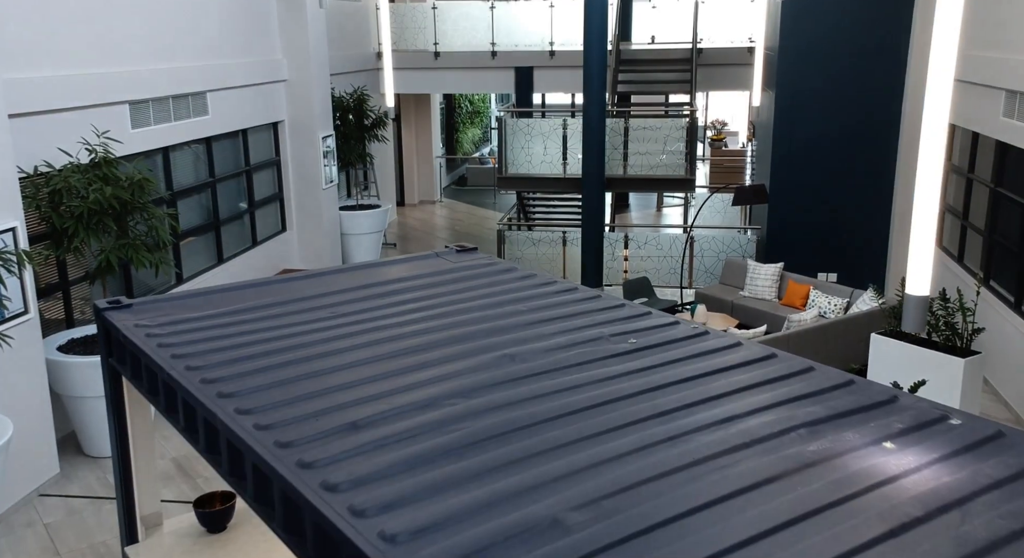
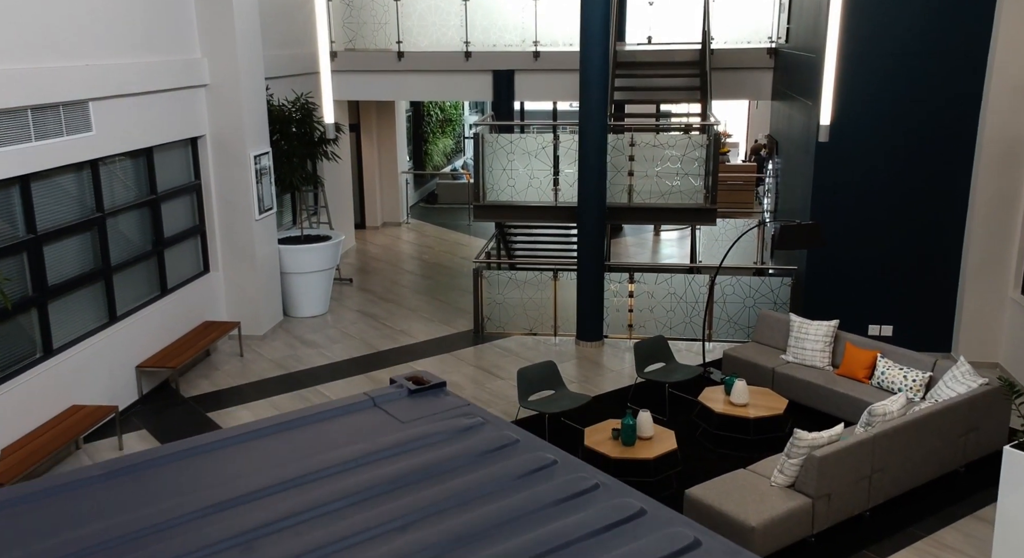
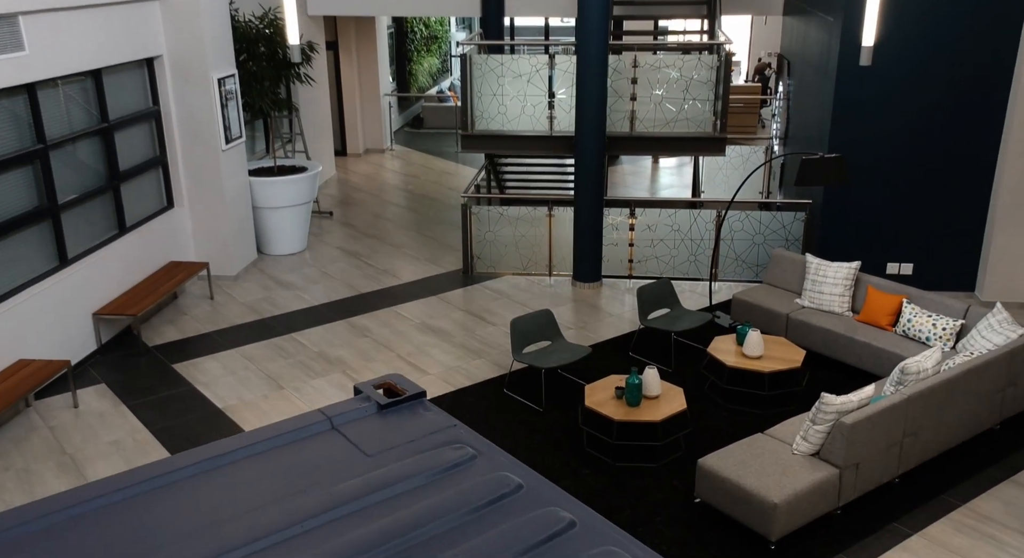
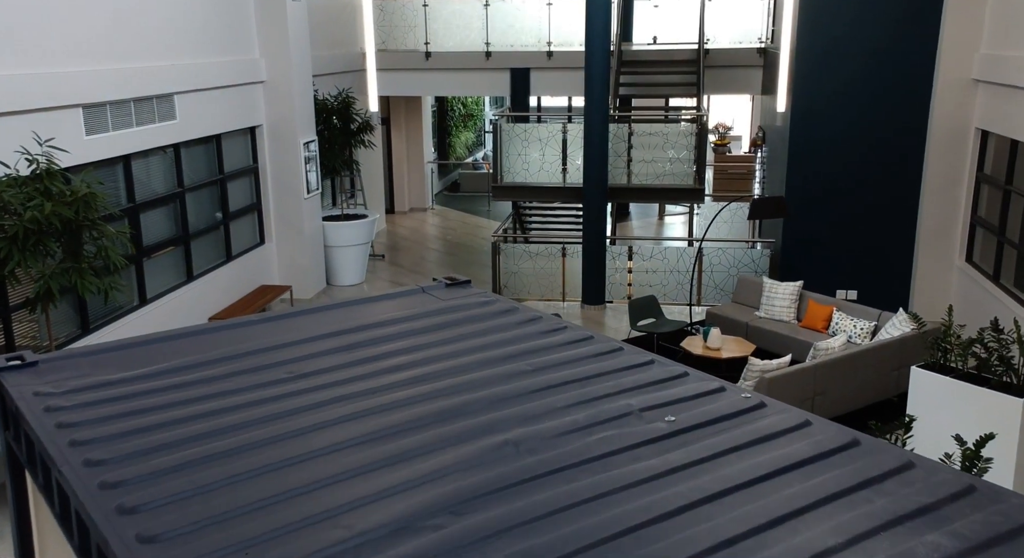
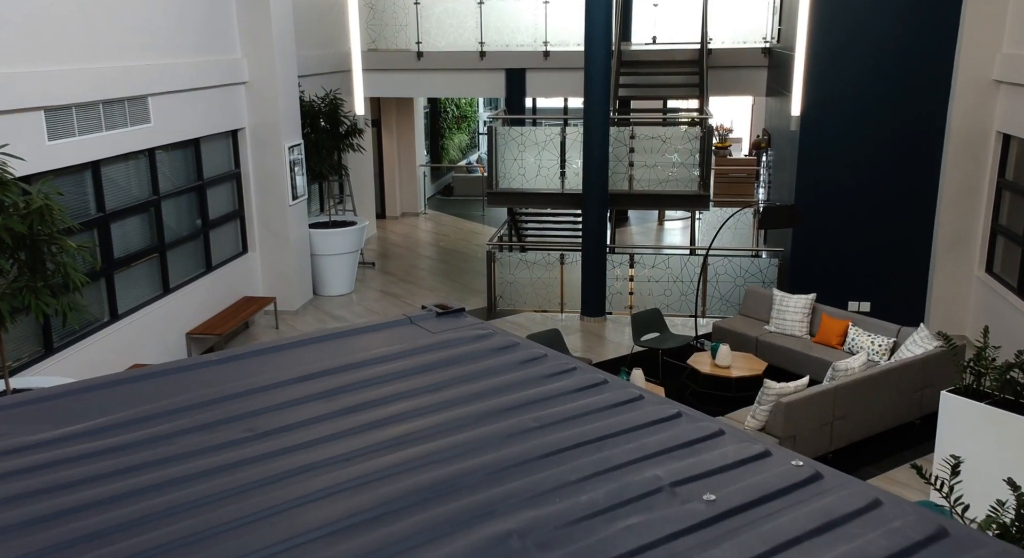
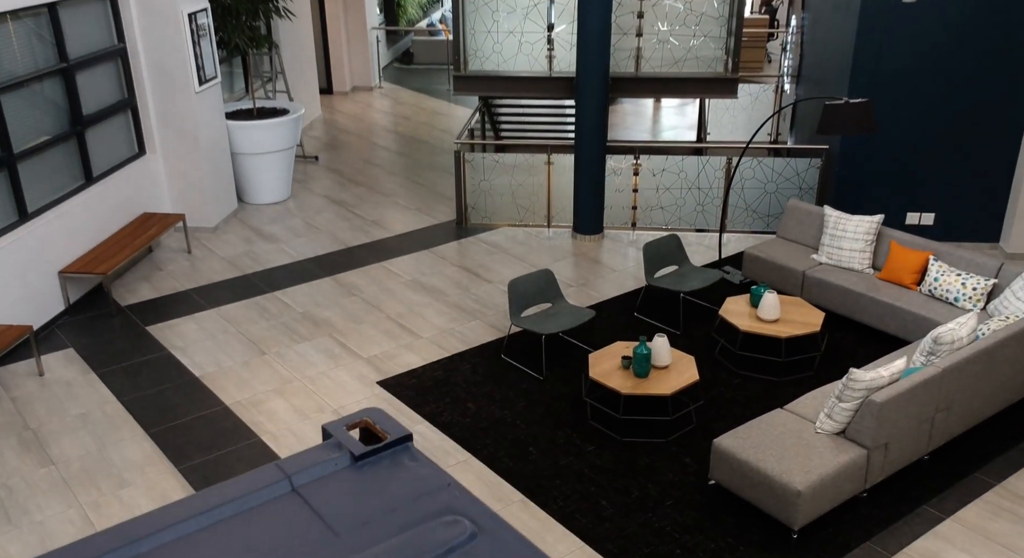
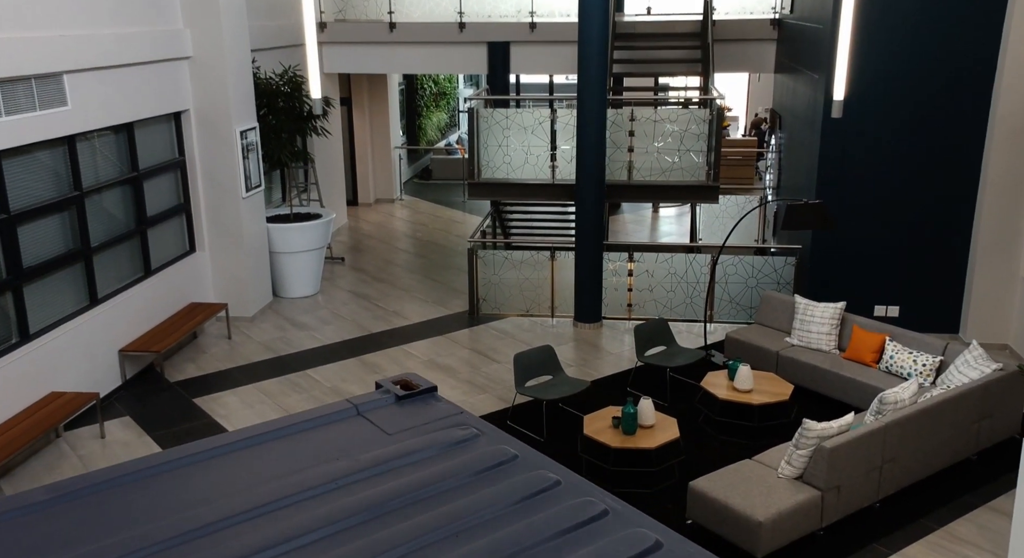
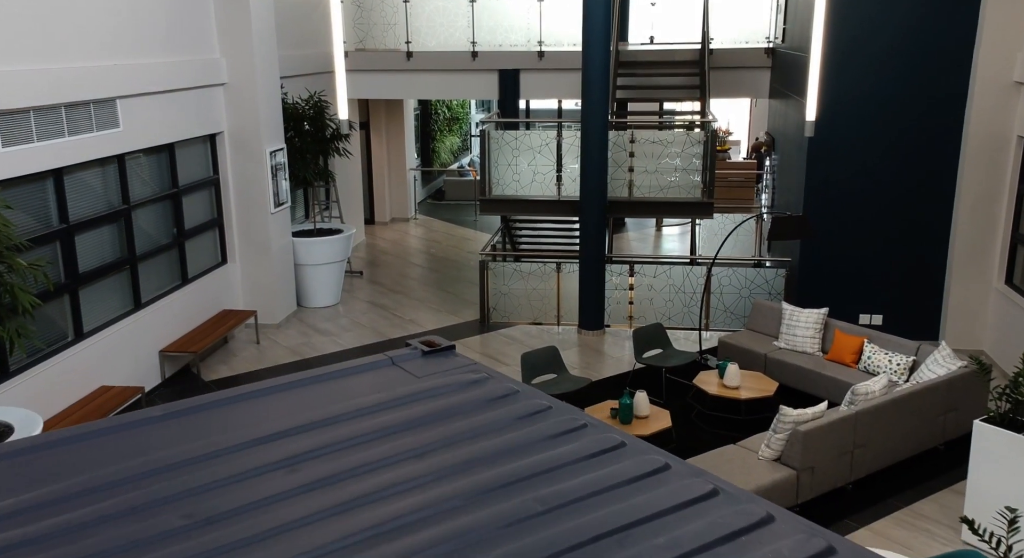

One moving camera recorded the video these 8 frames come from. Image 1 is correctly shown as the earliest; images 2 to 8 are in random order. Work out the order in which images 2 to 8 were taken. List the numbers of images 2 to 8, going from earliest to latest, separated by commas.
4, 5, 8, 2, 7, 3, 6
